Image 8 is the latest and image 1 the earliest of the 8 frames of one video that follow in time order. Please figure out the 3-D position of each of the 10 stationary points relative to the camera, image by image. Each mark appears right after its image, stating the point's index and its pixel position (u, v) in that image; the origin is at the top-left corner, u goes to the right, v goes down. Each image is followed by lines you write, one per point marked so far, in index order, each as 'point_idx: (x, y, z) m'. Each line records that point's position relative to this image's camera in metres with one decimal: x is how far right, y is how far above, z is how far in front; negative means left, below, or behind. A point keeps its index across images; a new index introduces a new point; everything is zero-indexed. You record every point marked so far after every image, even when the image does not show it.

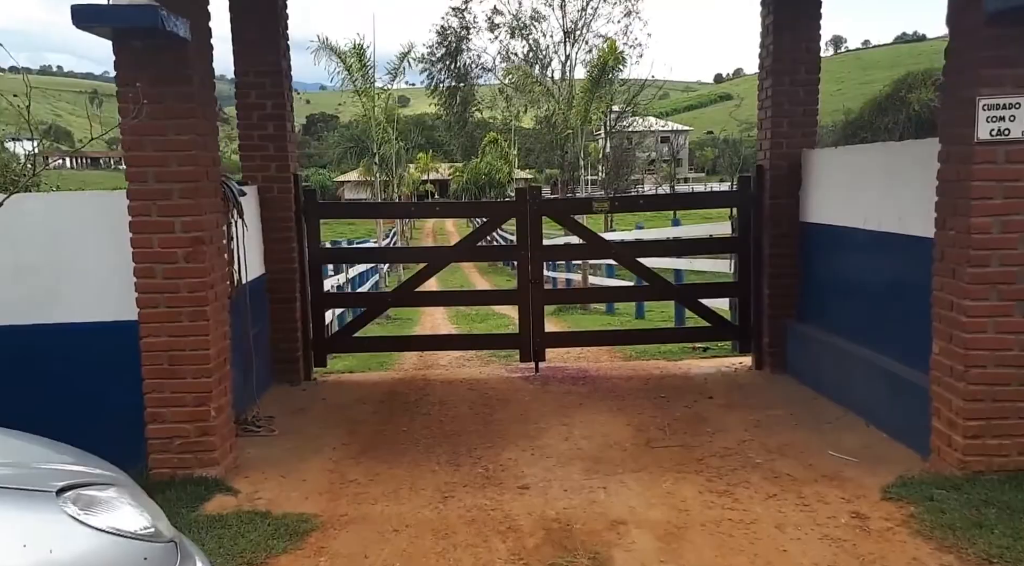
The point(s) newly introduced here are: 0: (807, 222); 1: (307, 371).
0: (+2.3, +0.5, +5.6) m
1: (-1.7, -0.7, +5.8) m
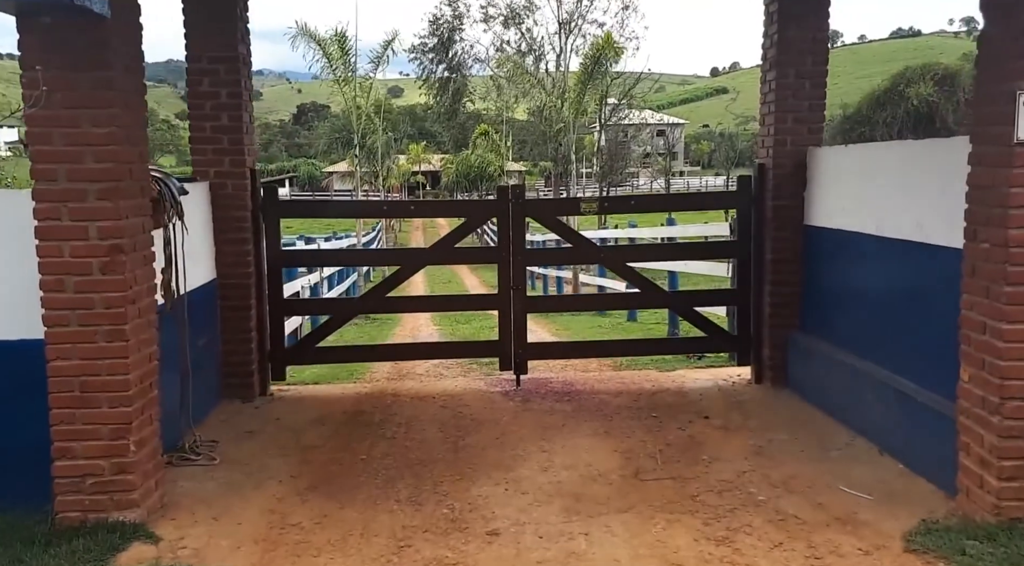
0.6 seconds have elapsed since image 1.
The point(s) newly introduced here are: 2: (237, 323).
0: (+2.2, +0.4, +5.2) m
1: (-1.8, -0.8, +5.3) m
2: (-2.0, -0.3, +5.1) m
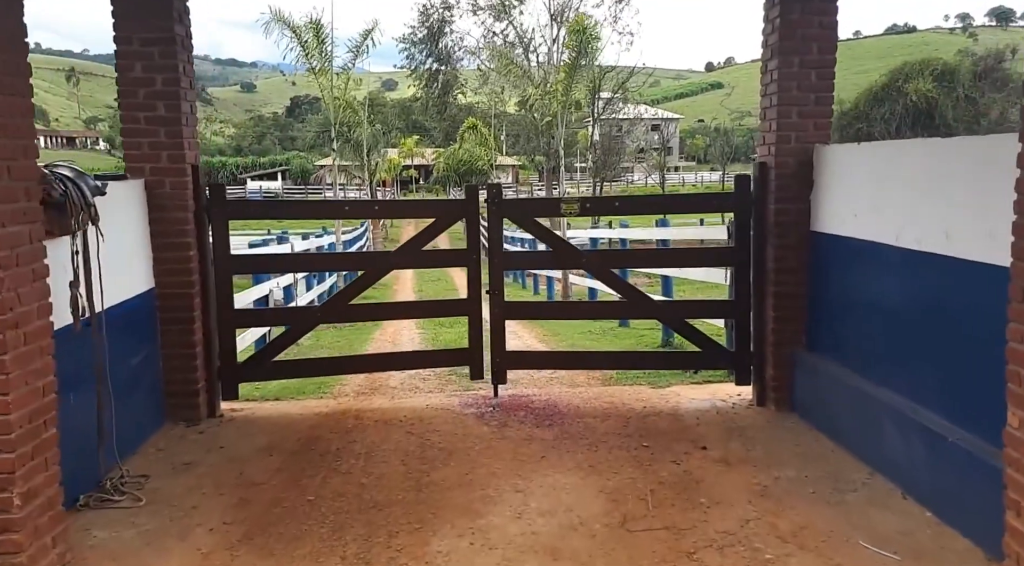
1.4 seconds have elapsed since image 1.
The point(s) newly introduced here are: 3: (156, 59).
0: (+2.0, +0.3, +4.7) m
1: (-2.0, -0.8, +4.7) m
2: (-2.1, -0.3, +4.6) m
3: (-2.2, +1.4, +4.4) m
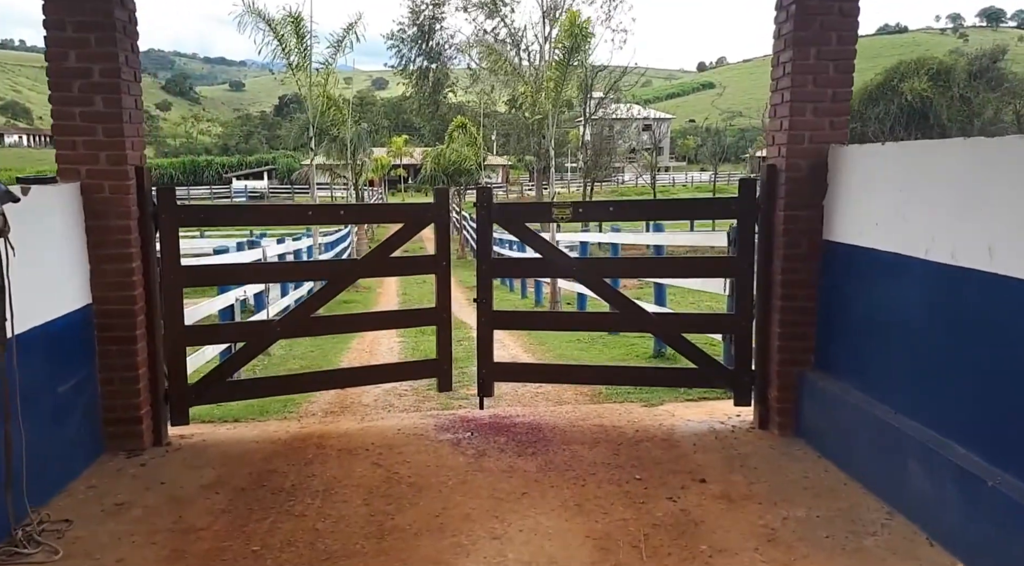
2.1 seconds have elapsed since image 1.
0: (+1.9, +0.3, +4.2) m
1: (-2.1, -0.9, +4.3) m
2: (-2.2, -0.4, +4.1) m
3: (-2.3, +1.3, +3.9) m
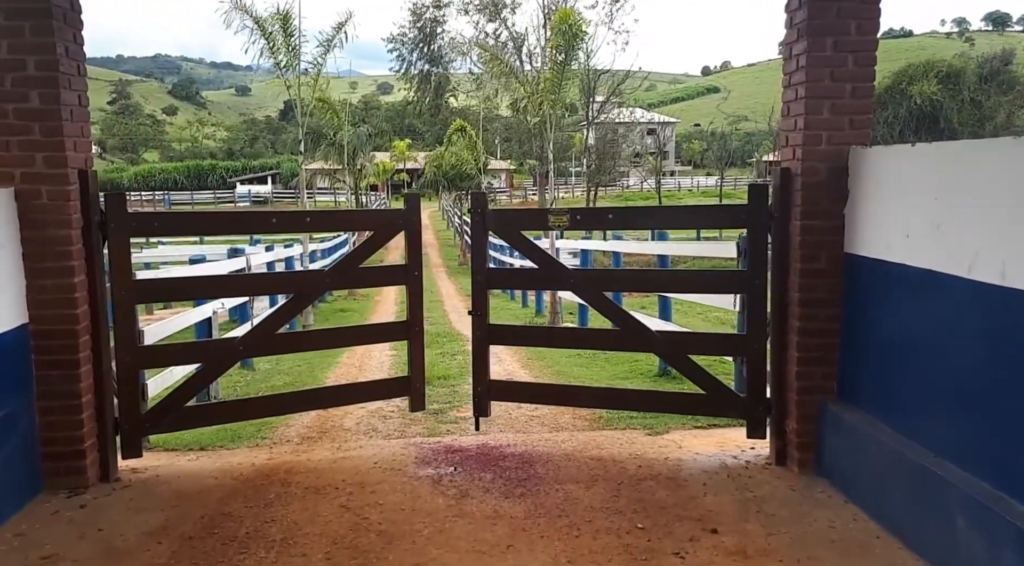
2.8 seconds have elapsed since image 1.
0: (+1.9, +0.1, +3.8) m
1: (-2.2, -1.0, +3.8) m
2: (-2.3, -0.5, +3.7) m
3: (-2.4, +1.2, +3.5) m
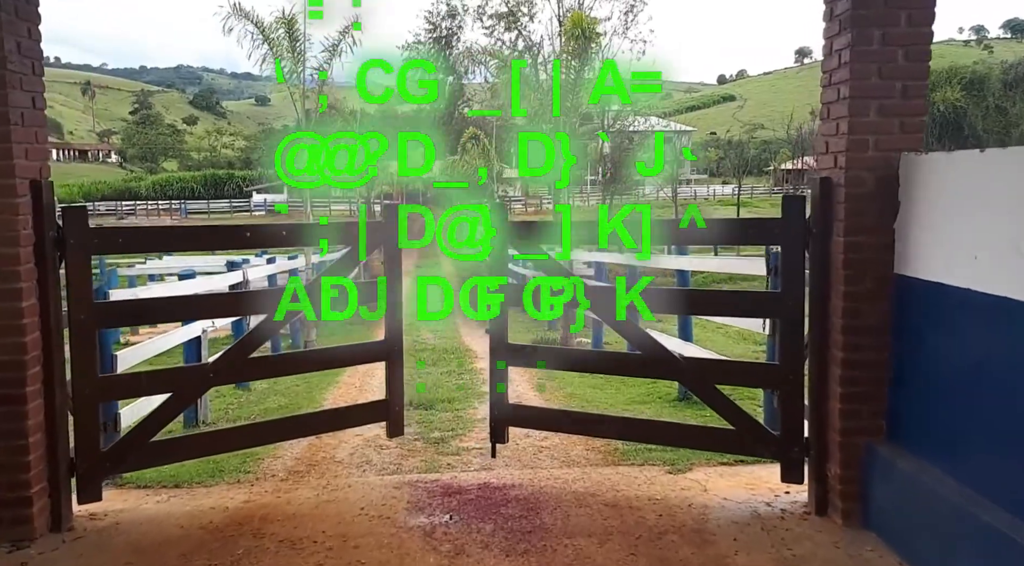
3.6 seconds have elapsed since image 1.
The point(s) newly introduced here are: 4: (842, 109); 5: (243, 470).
0: (+1.9, 0.0, +3.3) m
1: (-2.2, -1.1, +3.4) m
2: (-2.3, -0.6, +3.3) m
3: (-2.3, +1.1, +3.1) m
4: (+1.6, +0.8, +3.5) m
5: (-1.8, -1.2, +4.8) m
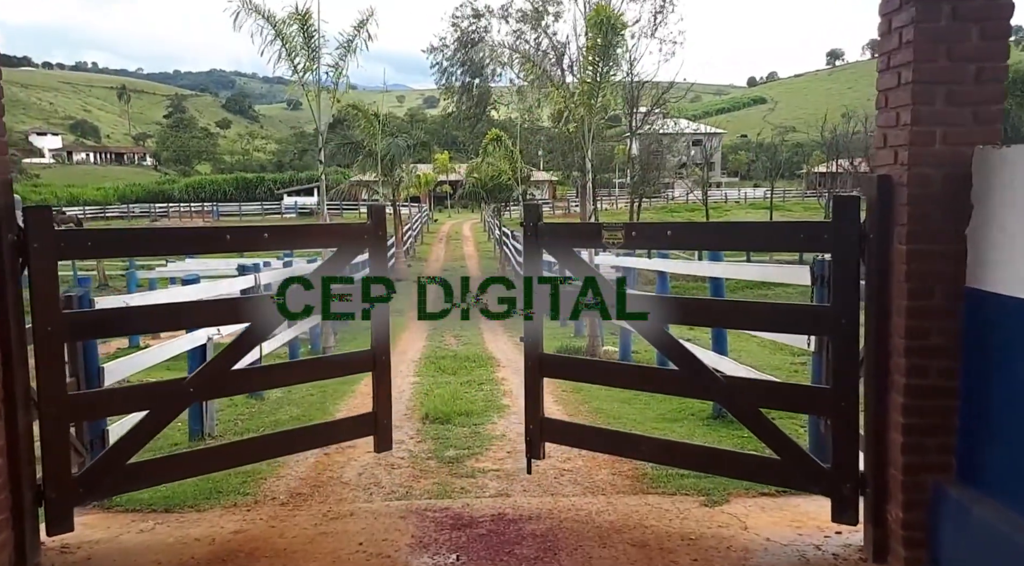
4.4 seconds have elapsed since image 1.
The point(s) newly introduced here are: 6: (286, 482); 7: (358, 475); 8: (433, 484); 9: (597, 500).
0: (+1.9, 0.0, +2.8) m
1: (-2.1, -1.2, +3.1) m
2: (-2.3, -0.7, +3.0) m
3: (-2.3, +1.0, +2.8) m
4: (+1.7, +0.8, +3.0) m
5: (-1.7, -1.3, +4.4) m
6: (-1.5, -1.3, +4.6) m
7: (-1.0, -1.3, +4.8) m
8: (-0.5, -1.3, +4.6) m
9: (+0.5, -1.3, +4.2) m
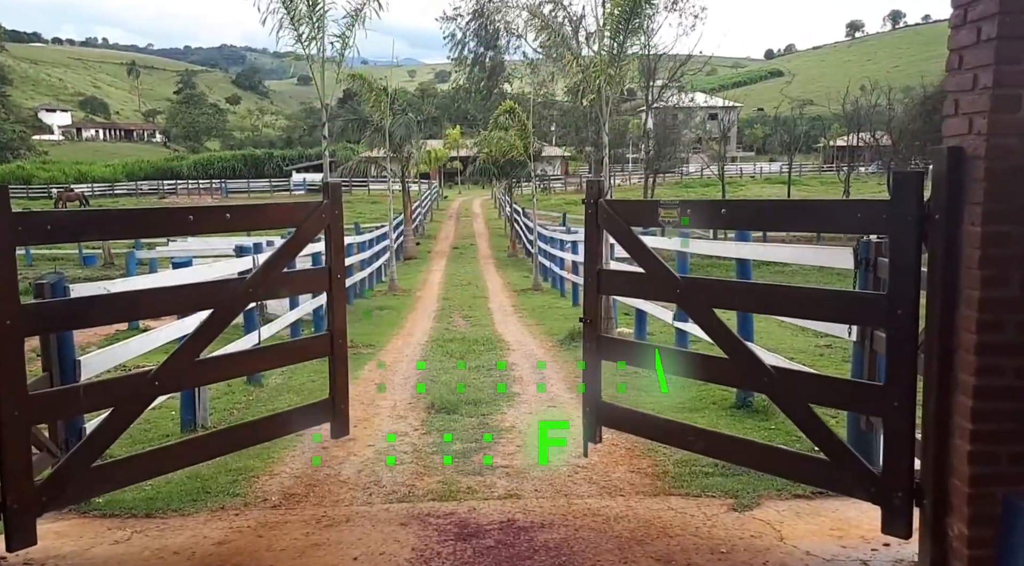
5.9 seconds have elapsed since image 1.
0: (+2.0, 0.0, +2.4) m
1: (-2.1, -1.1, +2.8) m
2: (-2.2, -0.6, +2.6) m
3: (-2.2, +1.1, +2.4) m
4: (+1.7, +0.8, +2.6) m
5: (-1.6, -1.2, +4.1) m
6: (-1.4, -1.2, +4.3) m
7: (-1.0, -1.2, +4.4) m
8: (-0.4, -1.2, +4.3) m
9: (+0.6, -1.2, +3.8) m
